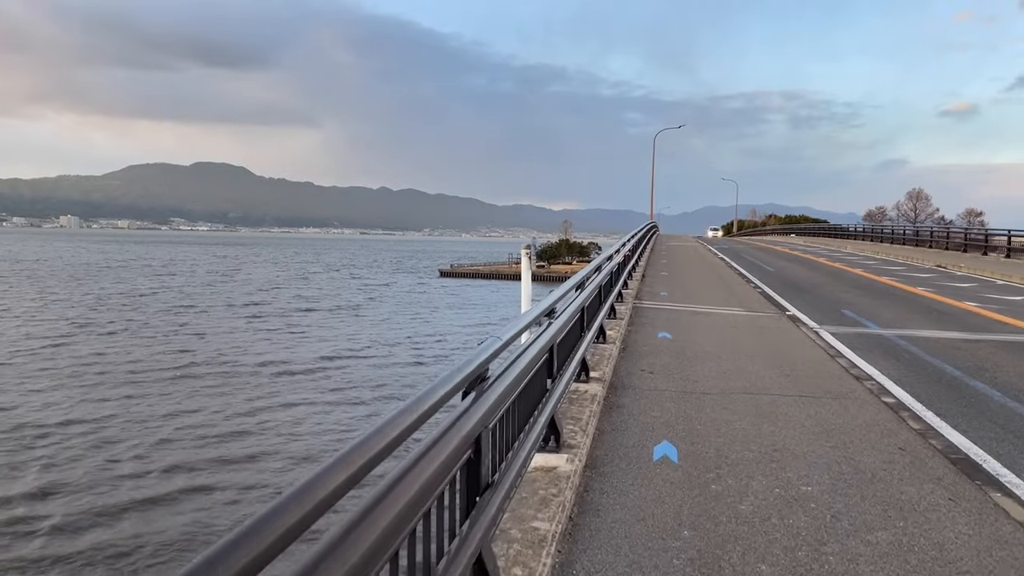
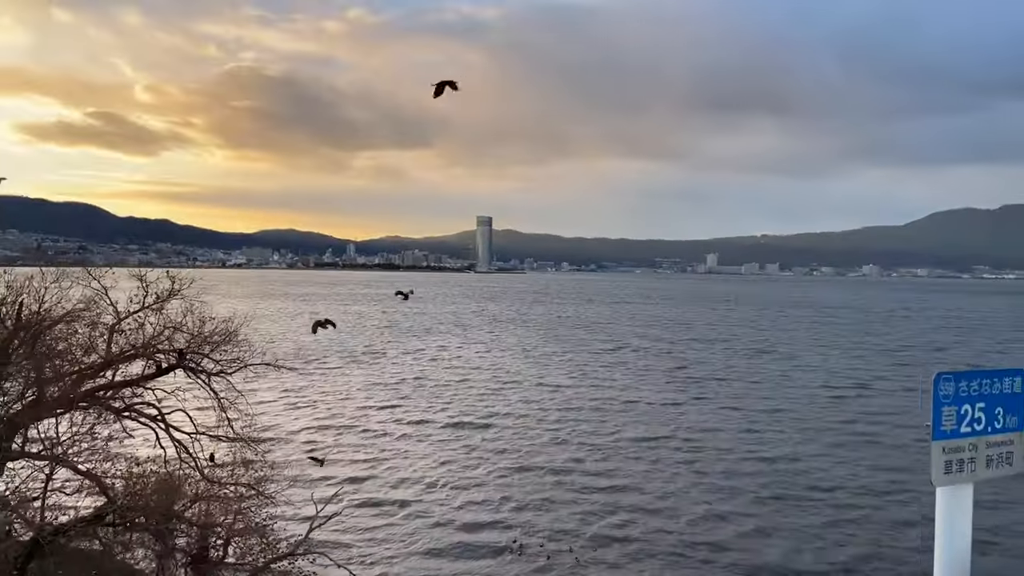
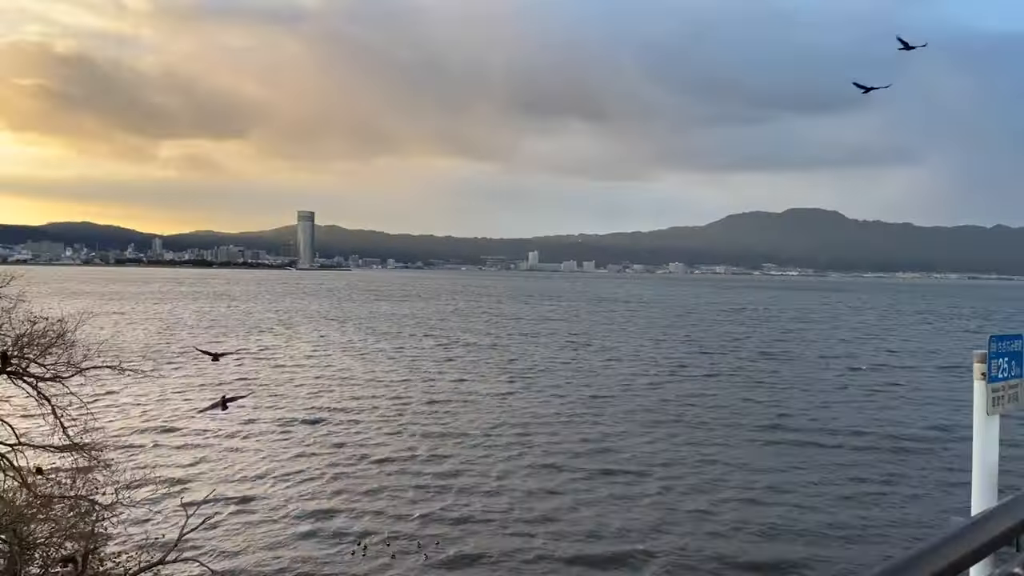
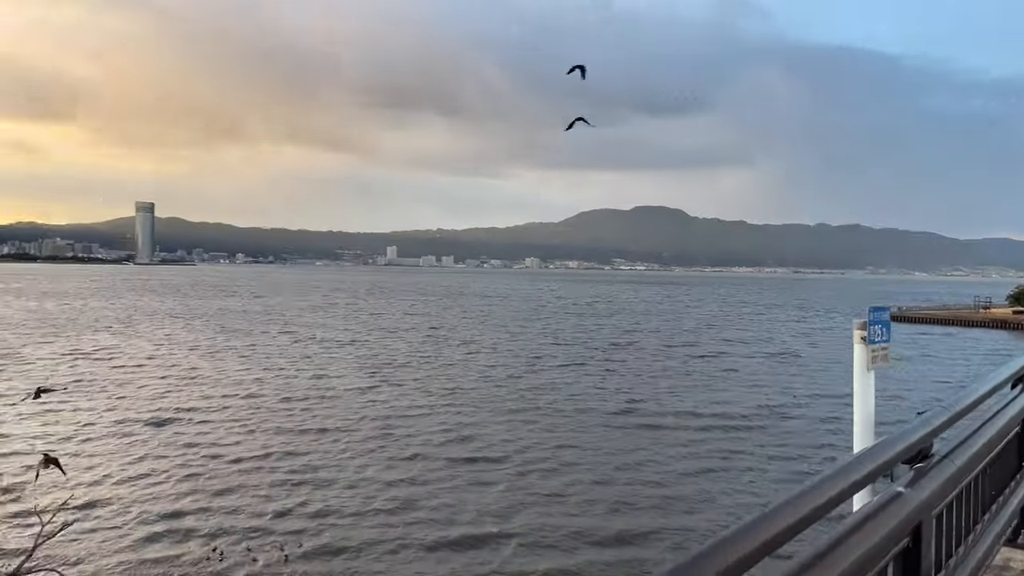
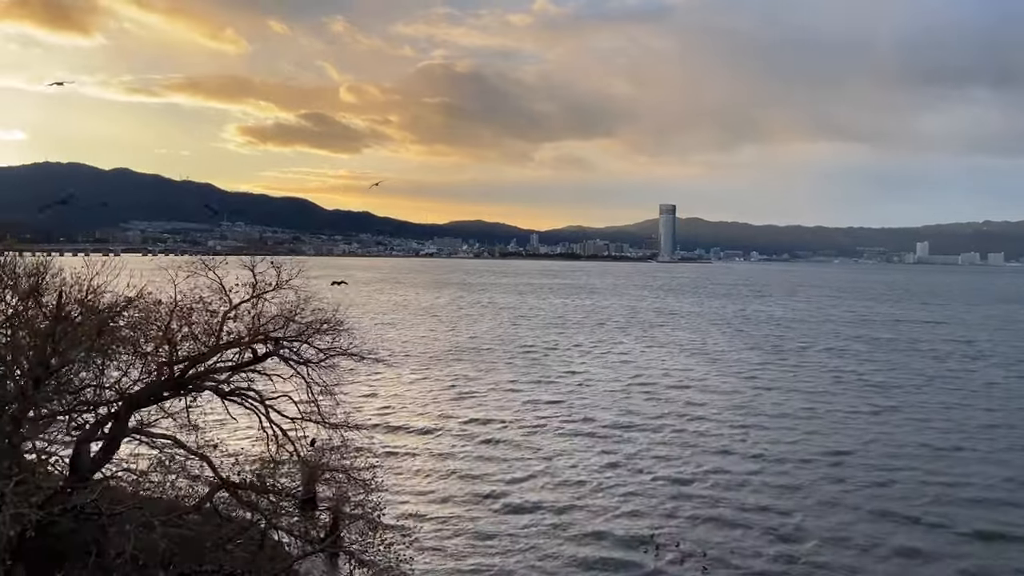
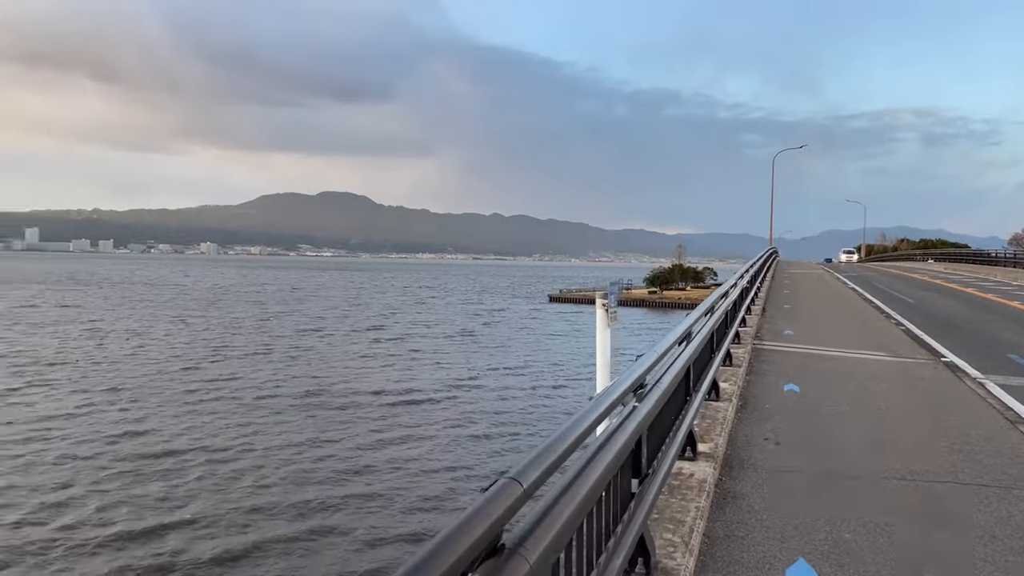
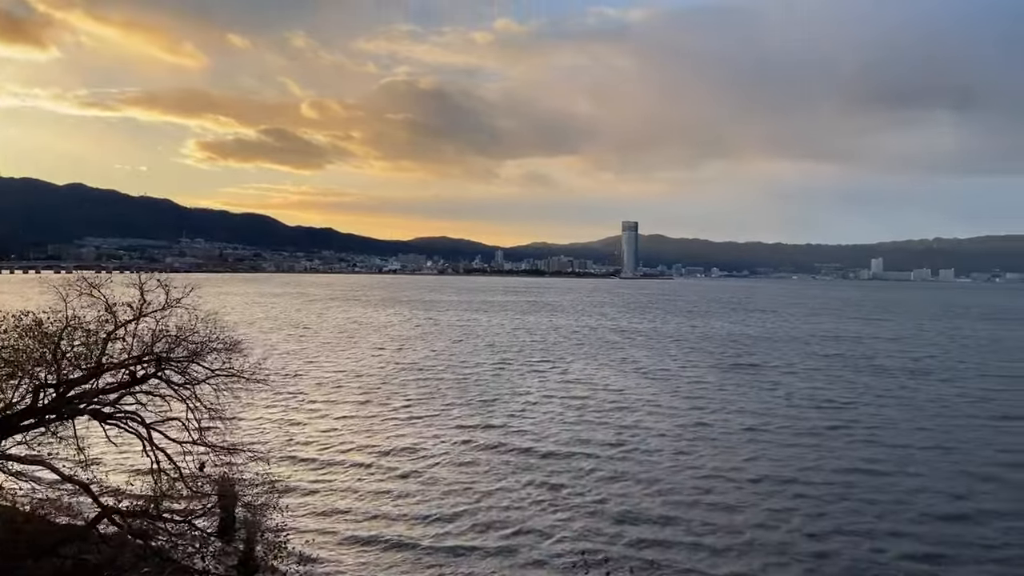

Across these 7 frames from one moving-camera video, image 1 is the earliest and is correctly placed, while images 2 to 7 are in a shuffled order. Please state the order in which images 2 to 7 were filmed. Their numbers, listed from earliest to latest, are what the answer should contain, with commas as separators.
6, 4, 3, 2, 5, 7
